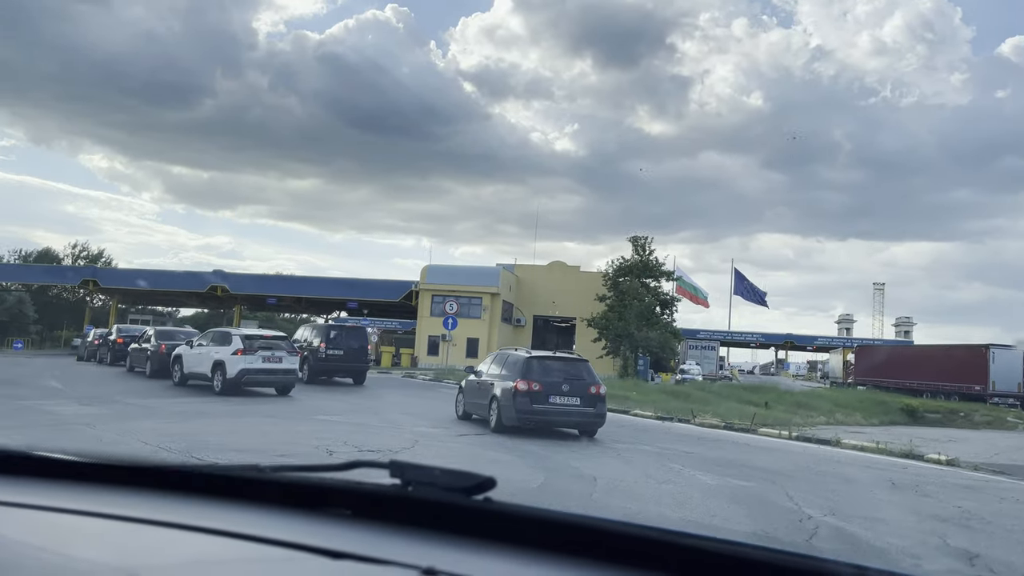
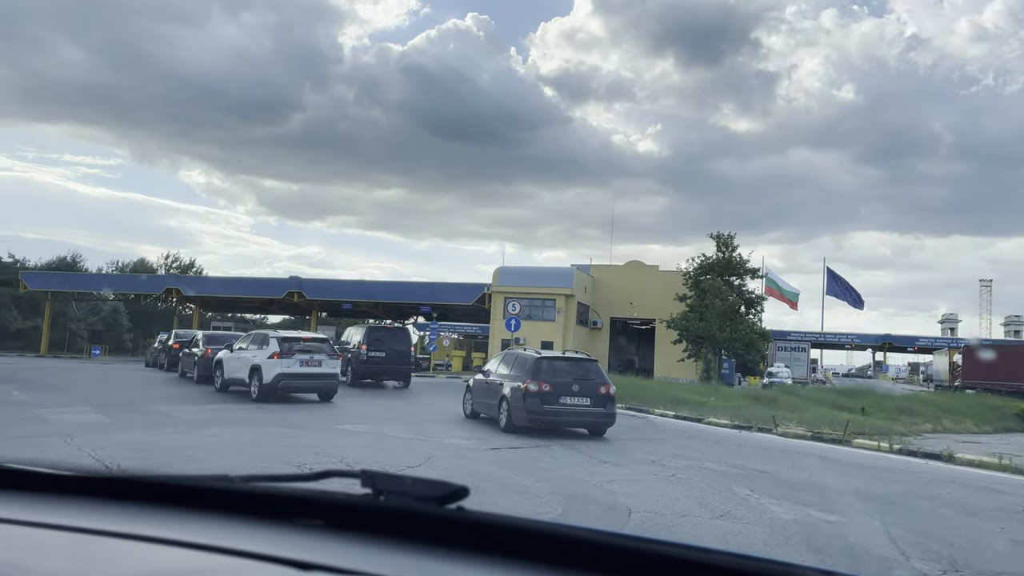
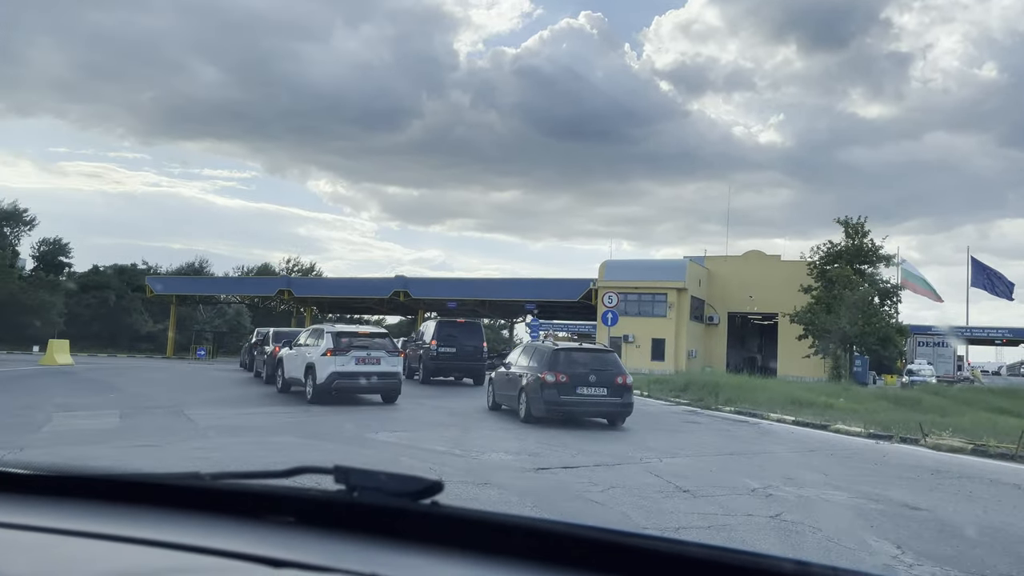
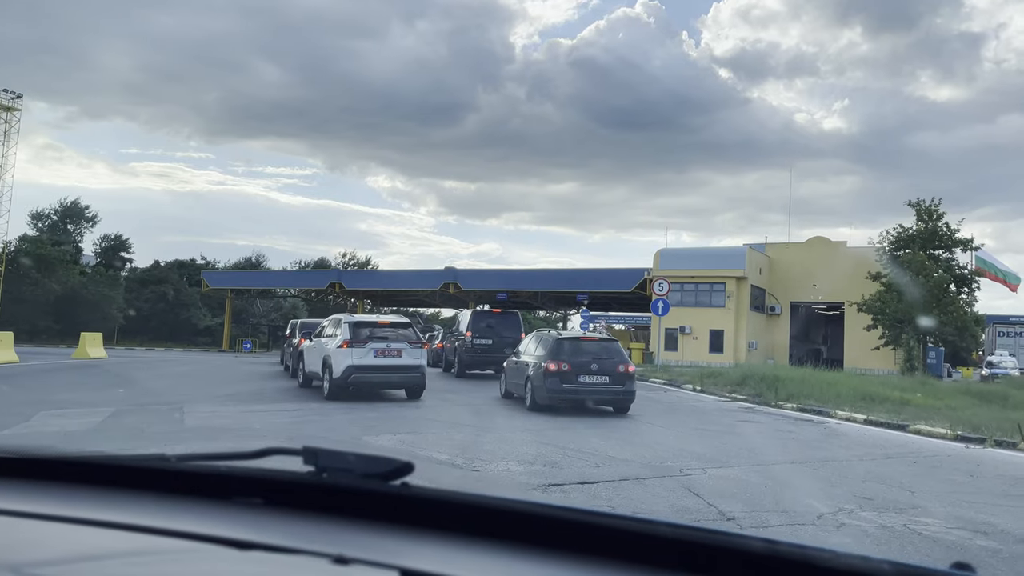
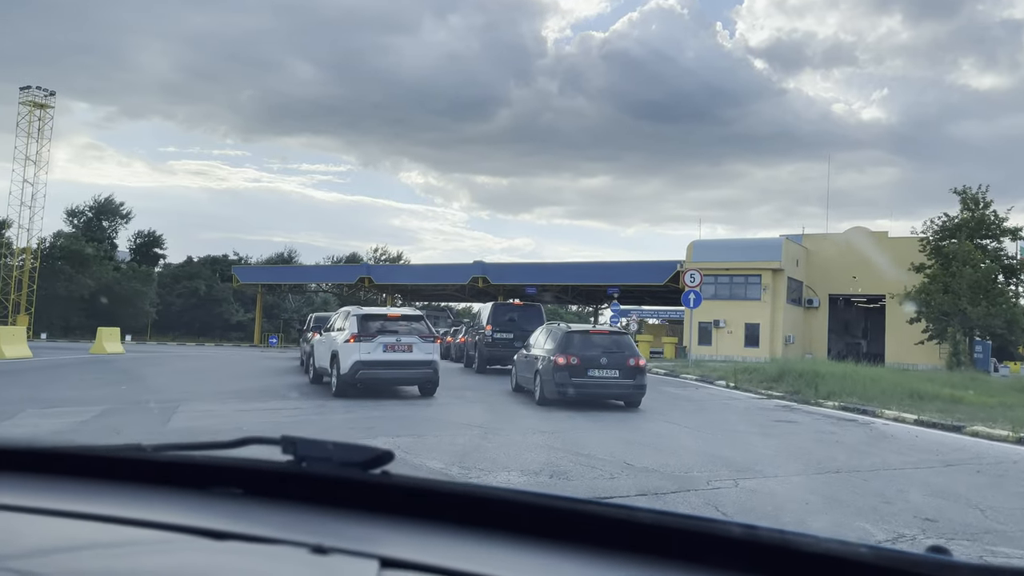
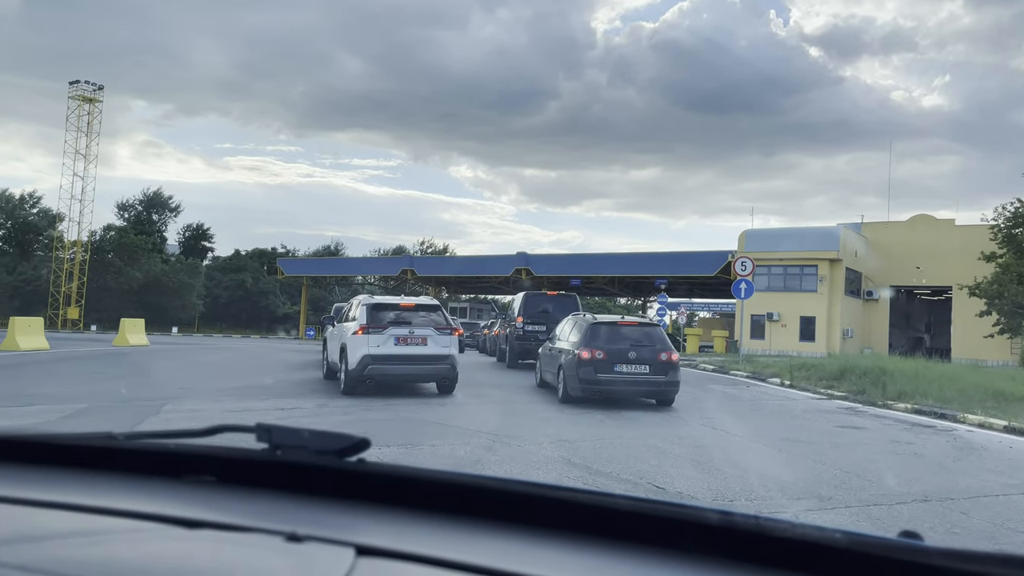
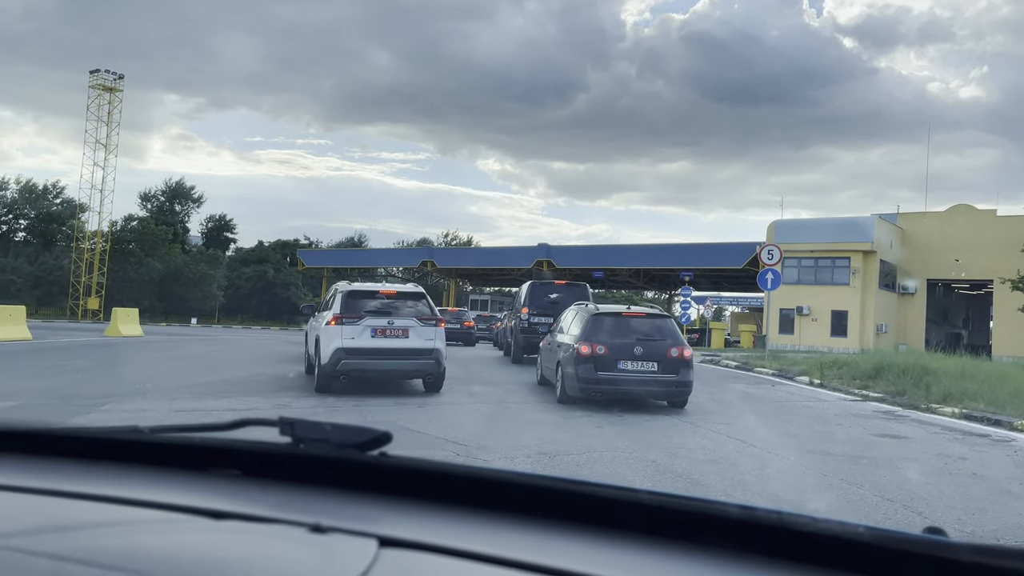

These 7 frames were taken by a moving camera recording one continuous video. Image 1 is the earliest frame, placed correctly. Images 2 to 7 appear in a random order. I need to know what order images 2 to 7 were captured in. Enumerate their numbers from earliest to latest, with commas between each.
2, 3, 4, 5, 6, 7
